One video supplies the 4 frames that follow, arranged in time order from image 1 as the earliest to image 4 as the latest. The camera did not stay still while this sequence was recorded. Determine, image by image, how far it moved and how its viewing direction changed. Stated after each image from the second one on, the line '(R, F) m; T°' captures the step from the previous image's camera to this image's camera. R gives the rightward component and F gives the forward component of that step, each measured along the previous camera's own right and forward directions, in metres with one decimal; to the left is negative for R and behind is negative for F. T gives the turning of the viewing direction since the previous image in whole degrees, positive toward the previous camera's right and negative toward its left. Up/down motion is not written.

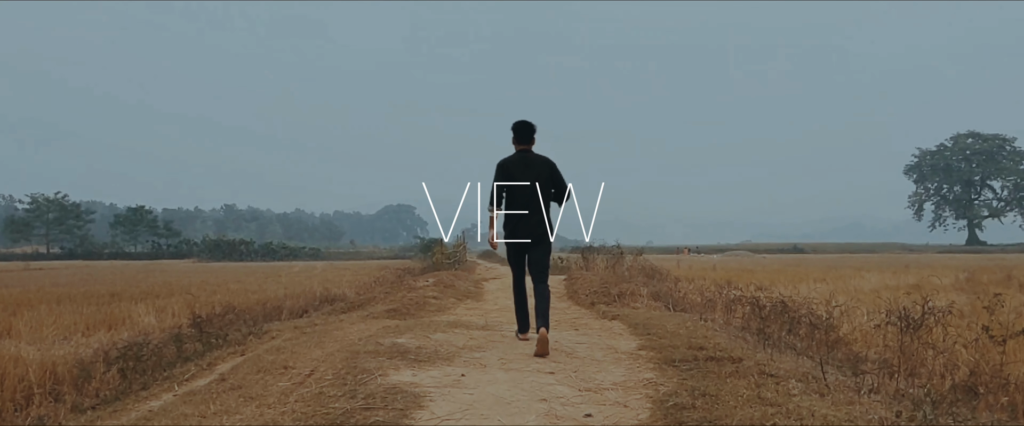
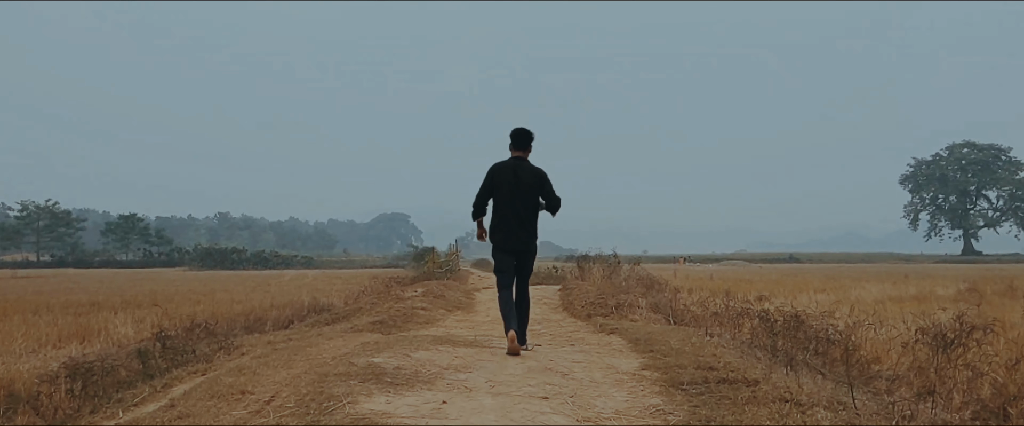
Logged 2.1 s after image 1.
(0.0, +0.6) m; 0°
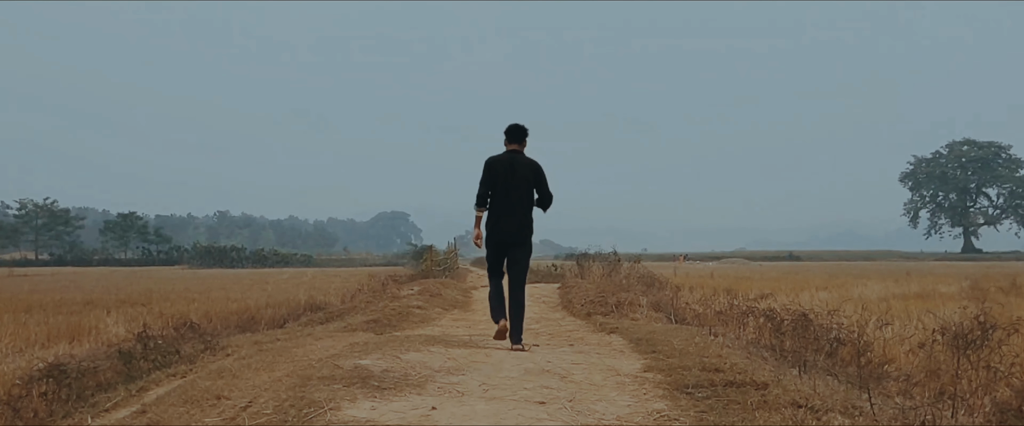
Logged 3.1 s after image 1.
(0.0, +0.3) m; 0°
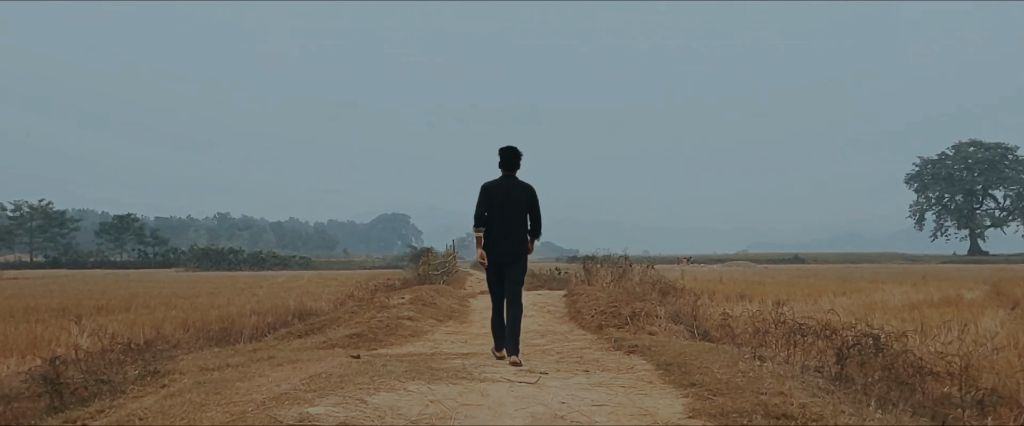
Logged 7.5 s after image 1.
(0.0, +1.4) m; 0°
